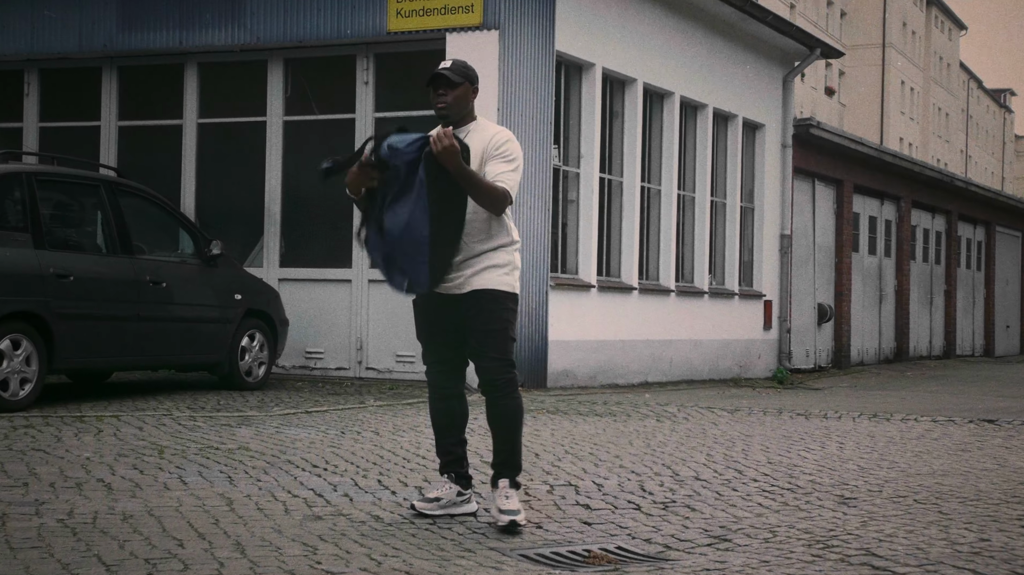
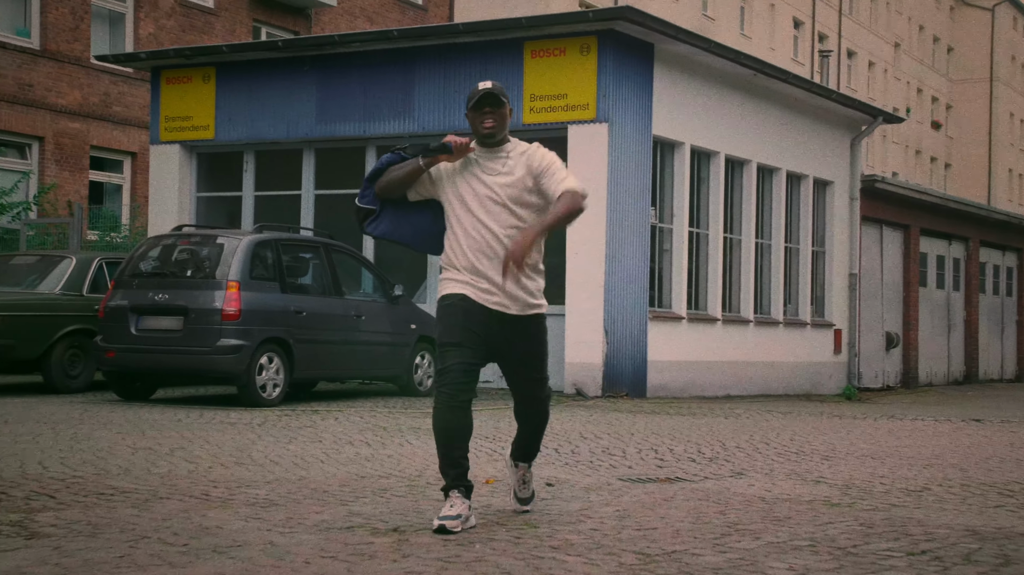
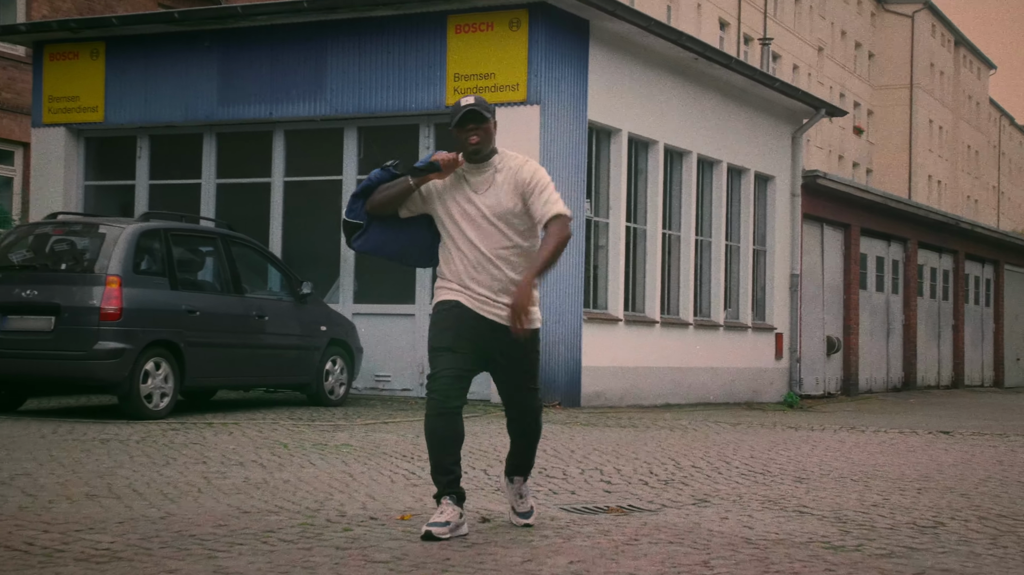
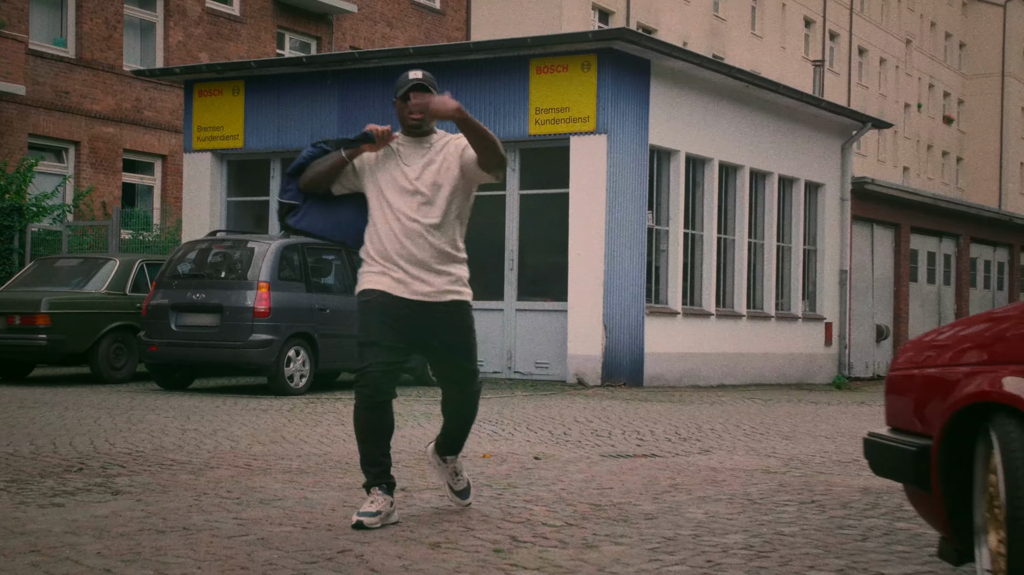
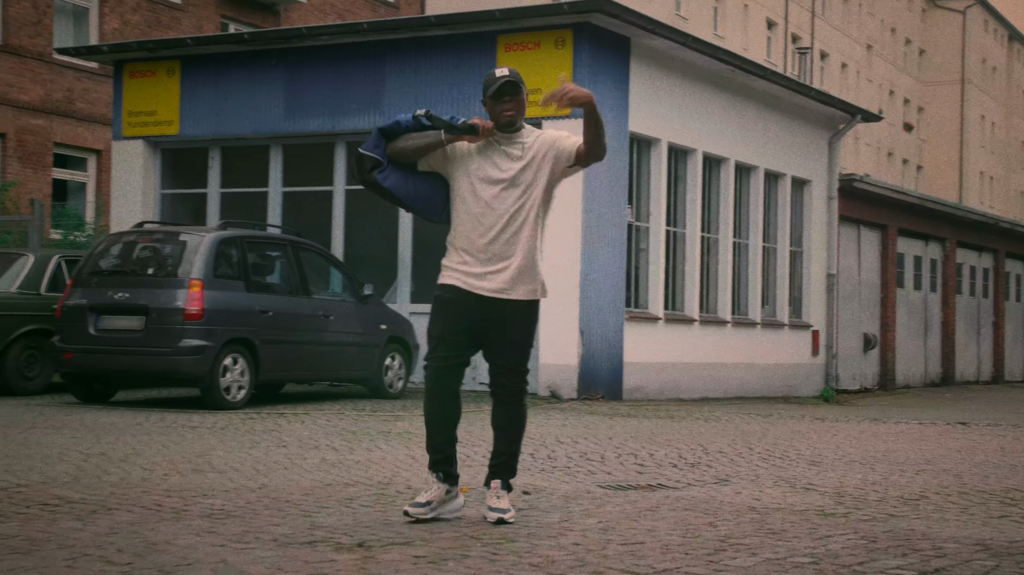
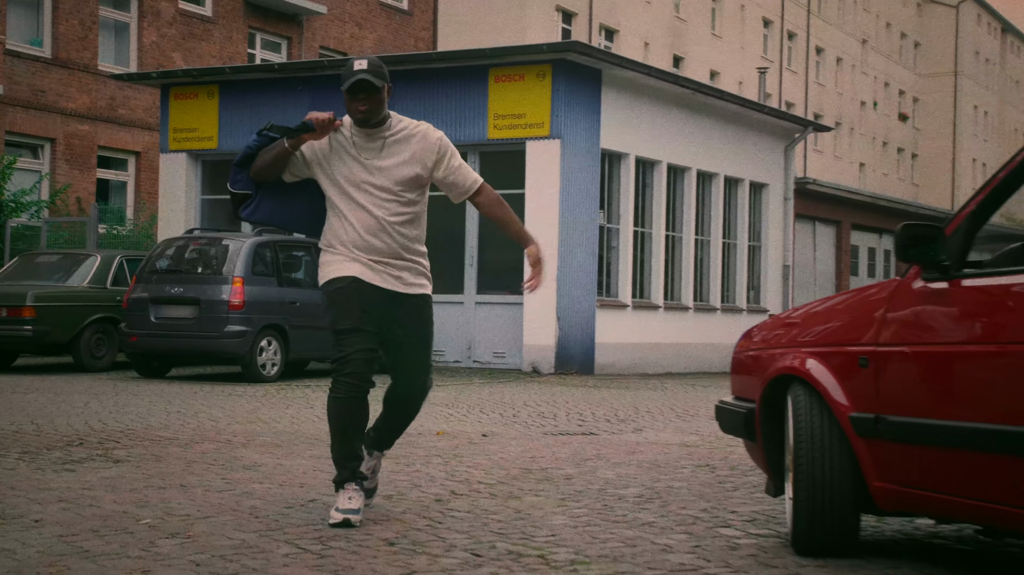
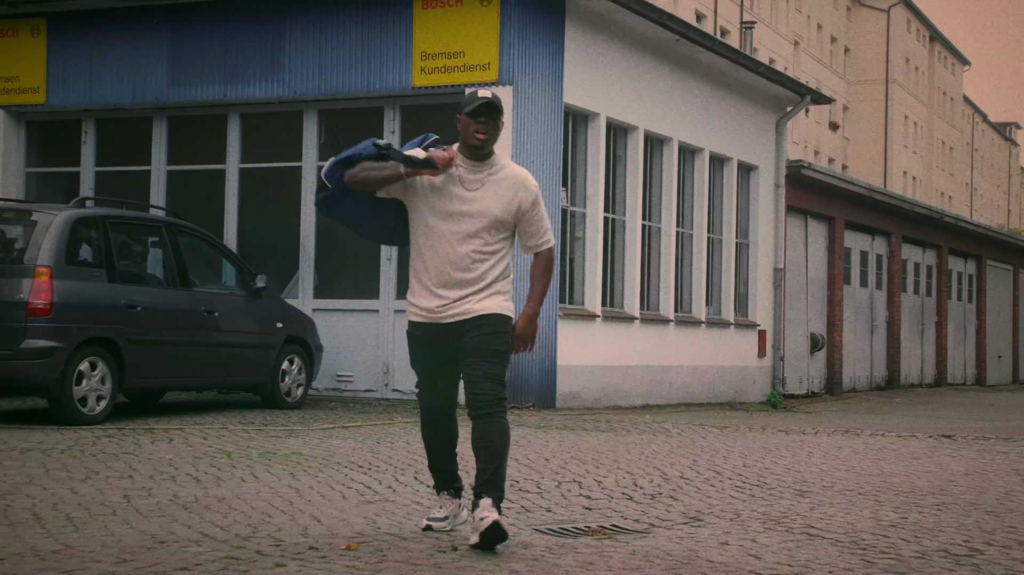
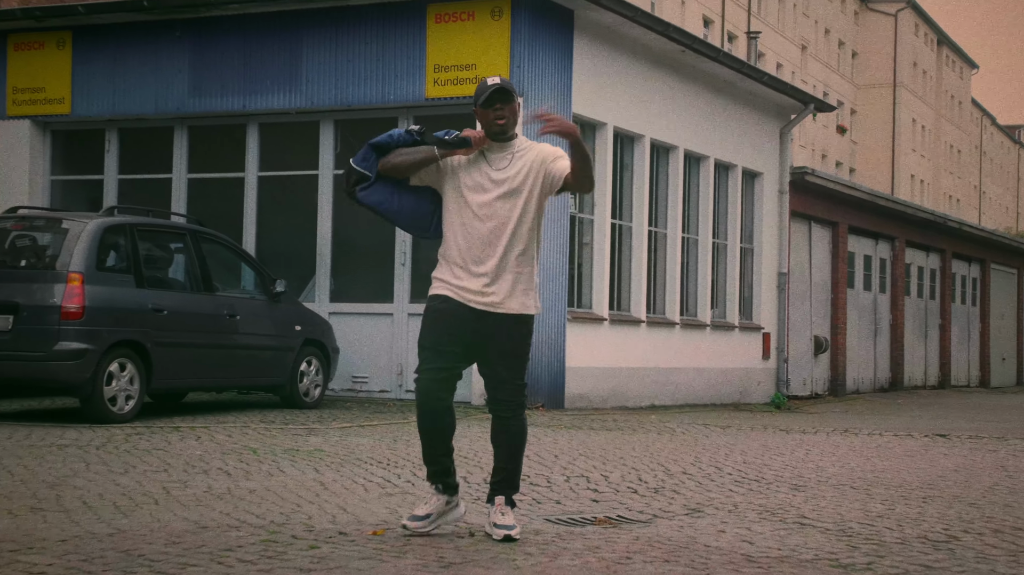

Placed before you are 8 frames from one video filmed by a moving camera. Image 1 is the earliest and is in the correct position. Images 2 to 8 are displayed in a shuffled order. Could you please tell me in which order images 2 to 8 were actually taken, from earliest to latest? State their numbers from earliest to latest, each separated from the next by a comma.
7, 8, 3, 5, 2, 4, 6
